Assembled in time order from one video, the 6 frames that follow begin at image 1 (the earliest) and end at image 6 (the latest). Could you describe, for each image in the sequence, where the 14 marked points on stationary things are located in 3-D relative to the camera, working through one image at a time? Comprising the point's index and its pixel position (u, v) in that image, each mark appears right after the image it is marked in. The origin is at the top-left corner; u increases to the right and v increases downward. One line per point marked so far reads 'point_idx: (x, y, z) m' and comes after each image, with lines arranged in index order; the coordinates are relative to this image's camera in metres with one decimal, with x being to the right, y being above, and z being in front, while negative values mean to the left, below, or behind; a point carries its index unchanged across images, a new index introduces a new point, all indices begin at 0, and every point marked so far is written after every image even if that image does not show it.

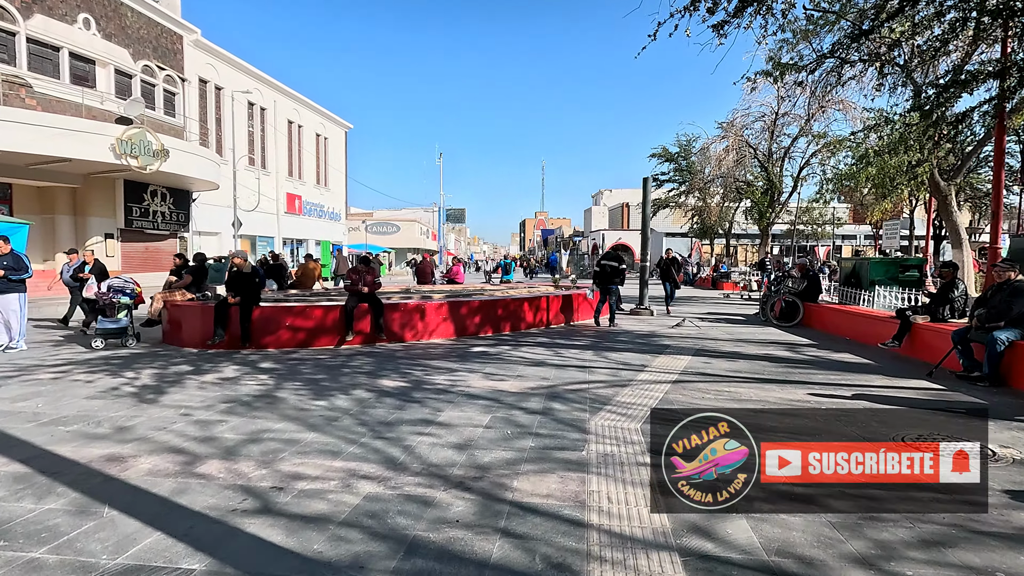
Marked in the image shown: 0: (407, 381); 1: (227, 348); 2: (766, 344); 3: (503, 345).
0: (-1.3, -1.1, +6.4) m
1: (-4.7, -1.0, +8.8) m
2: (+4.3, -1.0, +9.0) m
3: (-0.1, -1.0, +9.1) m
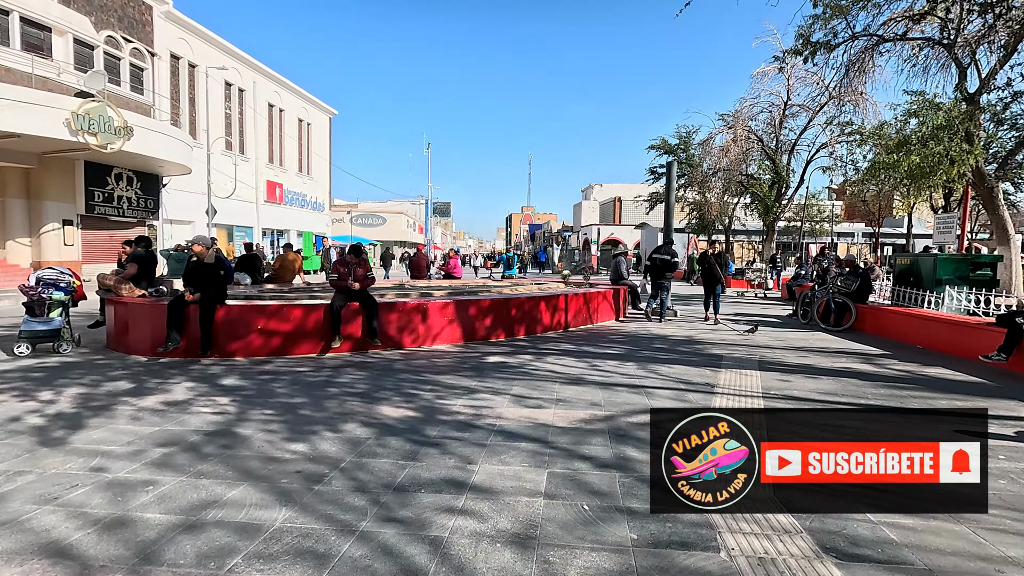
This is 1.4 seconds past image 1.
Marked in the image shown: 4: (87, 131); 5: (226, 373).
0: (-0.9, -1.1, +4.8) m
1: (-4.4, -0.9, +7.1) m
2: (+4.6, -1.0, +7.6) m
3: (+0.2, -1.0, +7.5) m
4: (-13.8, +5.1, +17.2) m
5: (-3.3, -1.0, +6.2) m
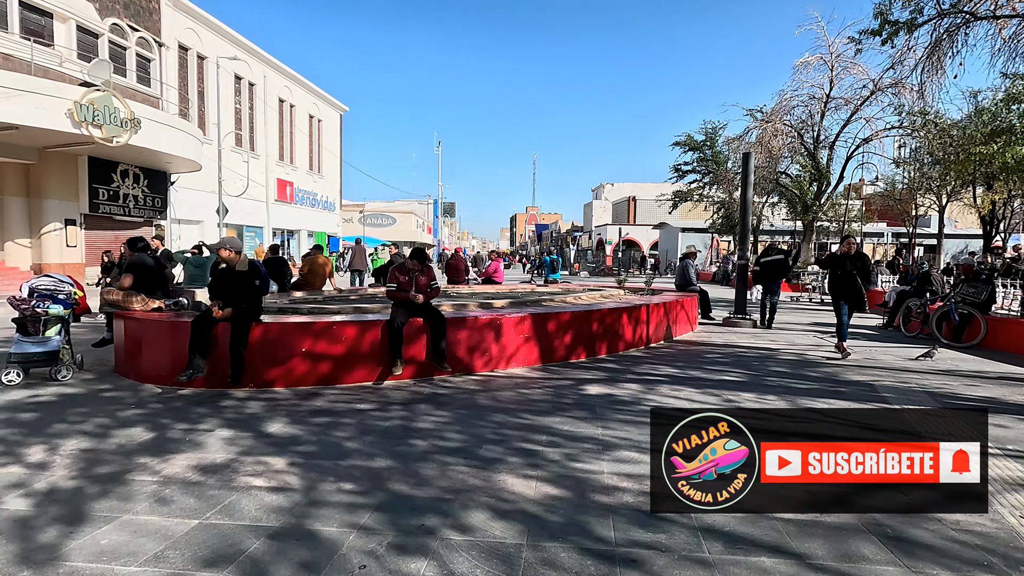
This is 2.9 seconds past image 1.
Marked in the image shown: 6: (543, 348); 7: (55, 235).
0: (+0.3, -1.2, +3.4) m
1: (-3.3, -1.1, +5.7) m
2: (+5.8, -1.1, +6.1) m
3: (+1.4, -1.1, +6.2) m
4: (-12.6, +5.0, +15.9) m
5: (-2.2, -1.2, +4.8) m
6: (+0.4, -0.8, +7.0) m
7: (-15.6, +1.8, +18.1) m
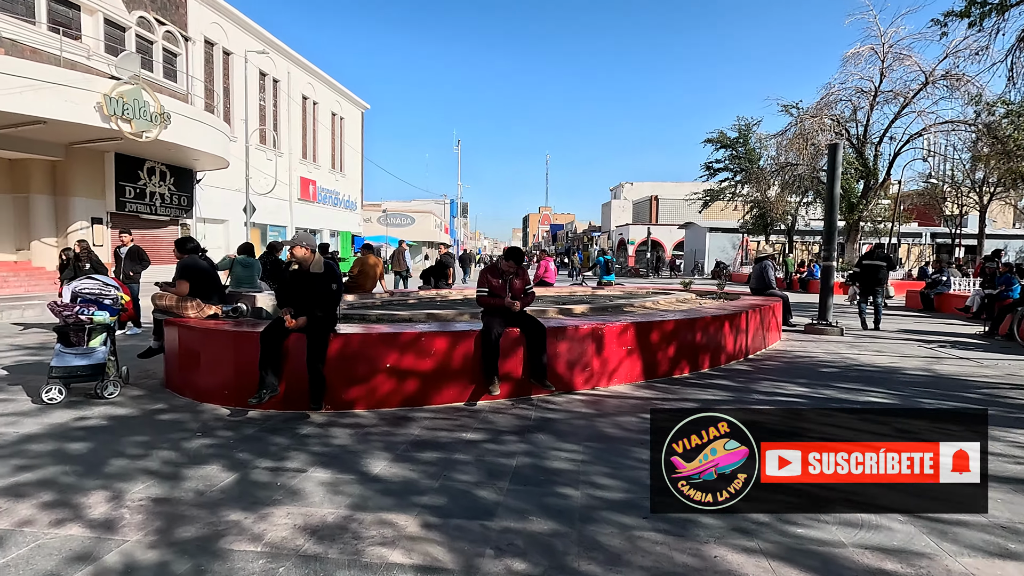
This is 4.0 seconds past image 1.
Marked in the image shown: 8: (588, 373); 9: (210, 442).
0: (+1.3, -1.3, +2.5) m
1: (-2.1, -1.1, +4.9) m
2: (+6.9, -1.2, +5.2) m
3: (+2.5, -1.2, +5.3) m
4: (-11.3, +5.0, +15.3) m
5: (-1.1, -1.2, +4.0) m
6: (+1.6, -0.9, +6.1) m
7: (-14.2, +1.8, +17.5) m
8: (+0.8, -0.9, +5.7) m
9: (-2.4, -1.2, +4.1) m
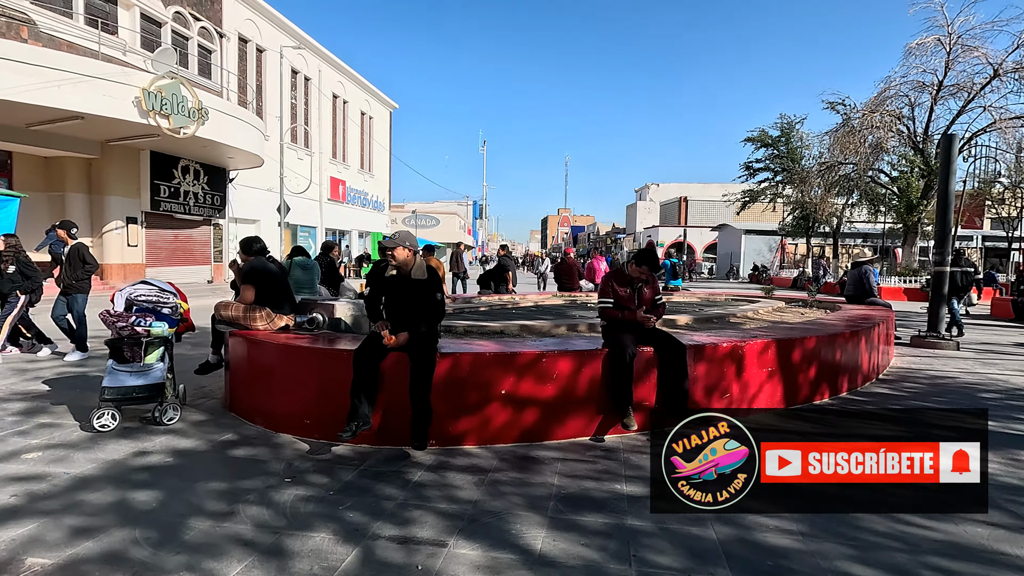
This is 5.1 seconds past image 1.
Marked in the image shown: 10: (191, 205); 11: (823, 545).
0: (+2.4, -1.4, +1.6) m
1: (-1.0, -1.2, +4.1) m
2: (+8.0, -1.3, +4.0) m
3: (+3.6, -1.3, +4.3) m
4: (-9.8, +4.9, +14.7) m
5: (0.0, -1.3, +3.1) m
6: (+2.7, -1.0, +5.2) m
7: (-12.7, +1.7, +17.0) m
8: (+1.9, -1.0, +4.8) m
9: (-1.3, -1.3, +3.3) m
10: (-11.8, +3.1, +19.6) m
11: (+1.6, -1.3, +2.7) m
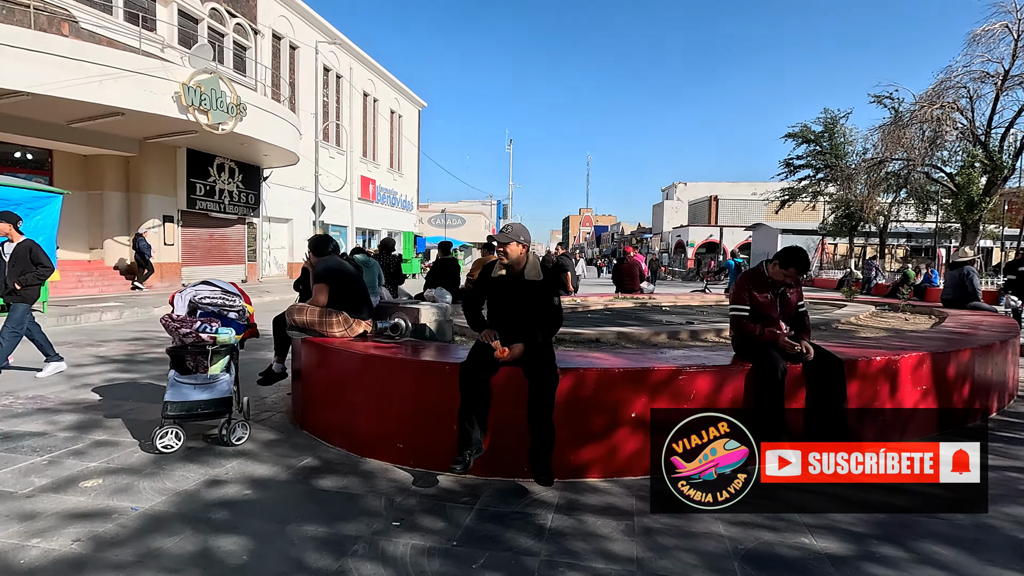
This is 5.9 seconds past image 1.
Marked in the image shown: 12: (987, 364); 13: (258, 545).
0: (+3.1, -1.4, +0.8) m
1: (-0.2, -1.2, +3.5) m
2: (+8.8, -1.4, +3.1) m
3: (+4.4, -1.3, +3.5) m
4: (-8.6, +4.9, +14.4) m
5: (+0.8, -1.3, +2.5) m
6: (+3.6, -1.0, +4.4) m
7: (-11.4, +1.8, +16.8) m
8: (+2.8, -1.0, +4.1) m
9: (-0.5, -1.3, +2.7) m
10: (-10.4, +3.1, +19.3) m
11: (+2.4, -1.3, +2.0) m
12: (+4.3, -0.7, +4.8) m
13: (-1.3, -1.3, +2.7) m
